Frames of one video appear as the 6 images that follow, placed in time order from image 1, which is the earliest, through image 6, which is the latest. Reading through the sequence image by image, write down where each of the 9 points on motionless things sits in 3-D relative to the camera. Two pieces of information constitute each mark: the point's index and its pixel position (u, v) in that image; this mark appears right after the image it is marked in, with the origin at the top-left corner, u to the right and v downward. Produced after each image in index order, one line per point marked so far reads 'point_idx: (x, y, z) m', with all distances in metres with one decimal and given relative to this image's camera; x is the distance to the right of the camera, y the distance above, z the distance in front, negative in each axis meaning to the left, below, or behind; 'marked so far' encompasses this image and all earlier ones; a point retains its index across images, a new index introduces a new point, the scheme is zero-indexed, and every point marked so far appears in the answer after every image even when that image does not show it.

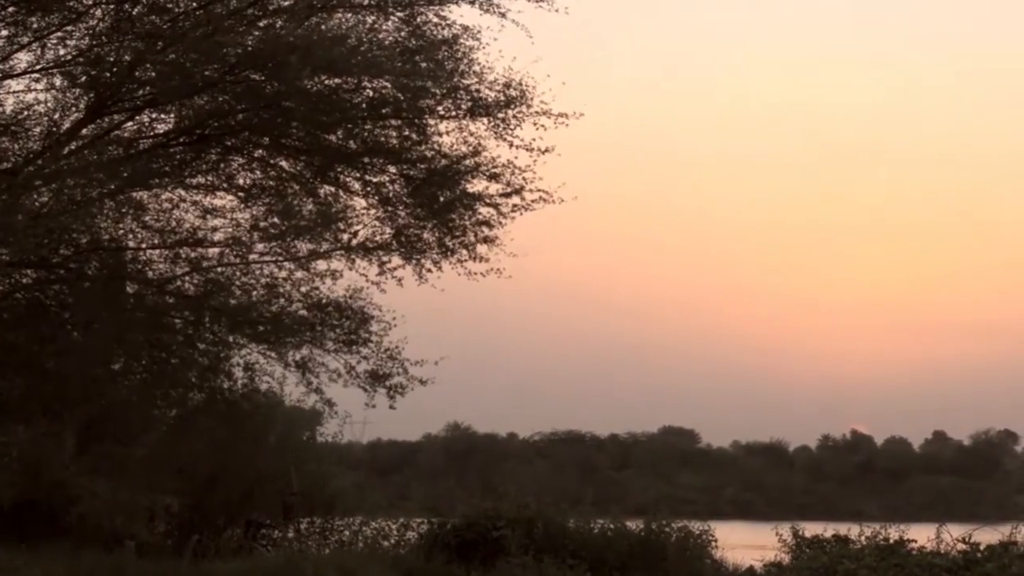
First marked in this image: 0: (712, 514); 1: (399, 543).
0: (+3.3, -3.9, +19.1) m
1: (-1.6, -3.5, +15.3) m
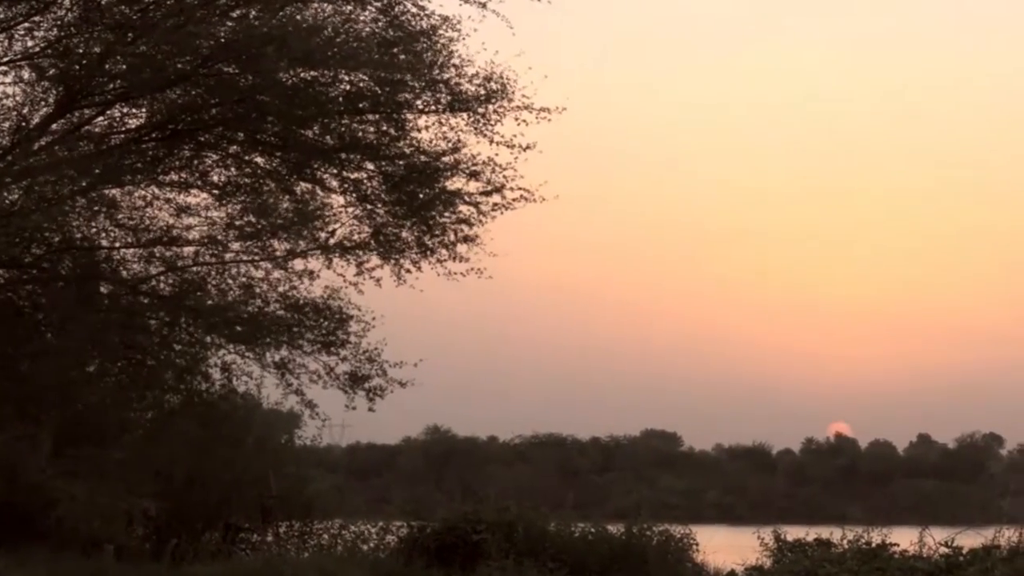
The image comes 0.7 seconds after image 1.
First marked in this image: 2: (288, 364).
0: (+3.0, -3.9, +19.1) m
1: (-1.8, -3.5, +15.3) m
2: (-2.4, -0.8, +12.2) m
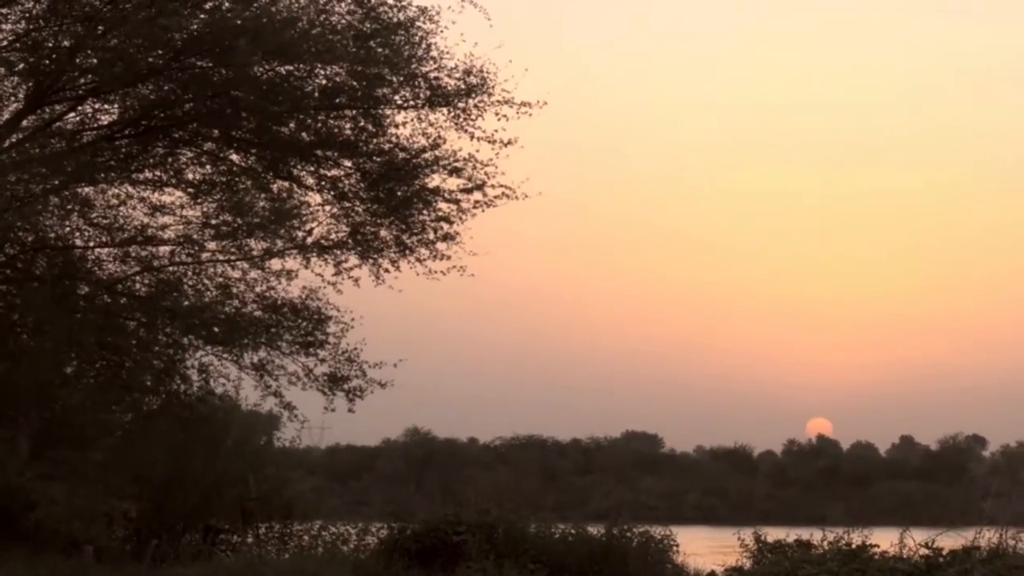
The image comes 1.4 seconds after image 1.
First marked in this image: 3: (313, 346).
0: (+2.7, -4.0, +19.3) m
1: (-2.1, -3.5, +15.5) m
2: (-2.7, -0.8, +12.3) m
3: (-2.2, -0.7, +12.2) m
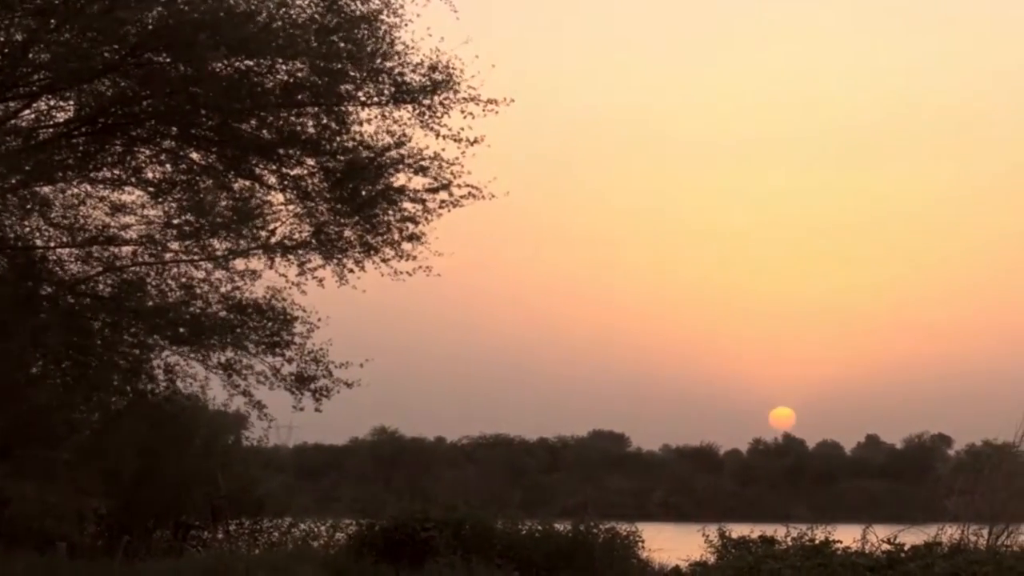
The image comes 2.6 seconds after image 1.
0: (+2.2, -4.0, +19.7) m
1: (-2.6, -3.6, +15.8) m
2: (-3.1, -0.9, +12.6) m
3: (-2.6, -0.7, +12.6) m
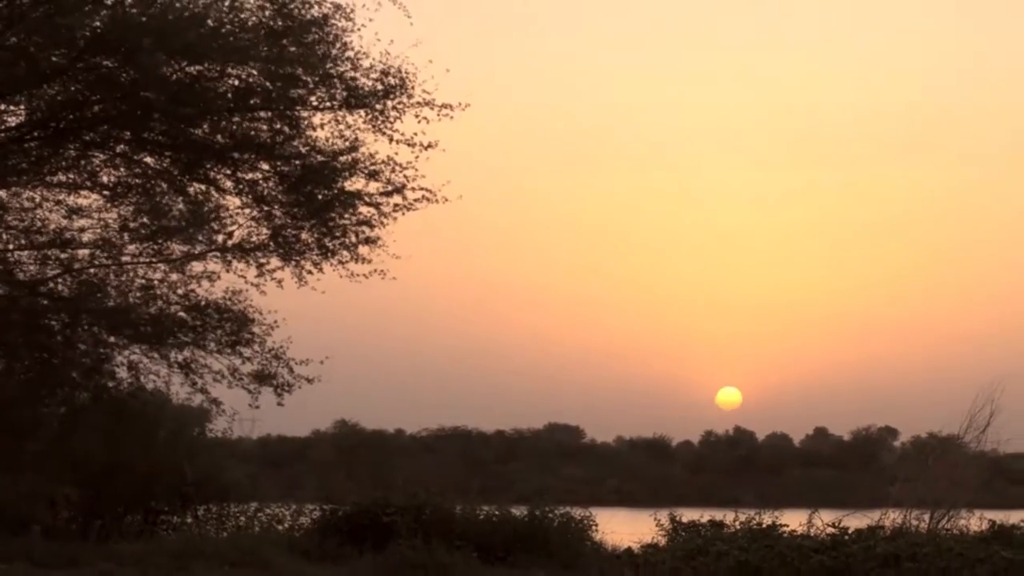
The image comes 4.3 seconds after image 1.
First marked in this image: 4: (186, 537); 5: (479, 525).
0: (+1.5, -3.9, +20.5) m
1: (-3.2, -3.5, +16.5) m
2: (-3.6, -0.8, +13.3) m
3: (-3.2, -0.6, +13.3) m
4: (-4.3, -3.2, +14.9) m
5: (-0.5, -3.5, +16.9) m
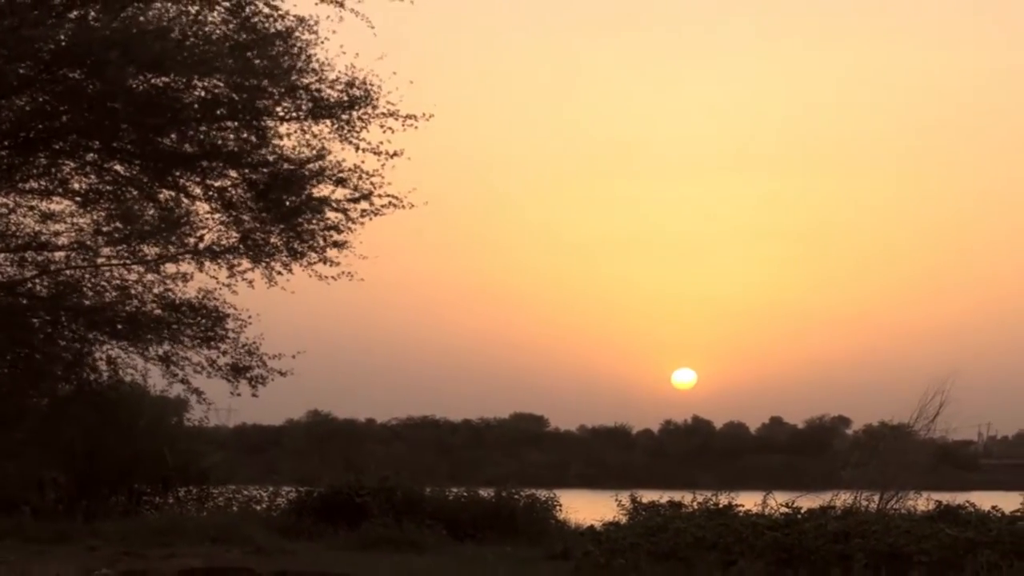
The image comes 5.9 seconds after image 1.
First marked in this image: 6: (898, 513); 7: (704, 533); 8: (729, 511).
0: (+0.8, -3.7, +21.4) m
1: (-3.7, -3.4, +17.2) m
2: (-4.1, -0.6, +14.1) m
3: (-3.6, -0.4, +14.0) m
4: (-4.7, -3.1, +15.6) m
5: (-1.0, -3.4, +17.8) m
6: (+5.5, -3.1, +16.3) m
7: (+2.4, -3.0, +14.3) m
8: (+3.4, -3.5, +18.4) m
